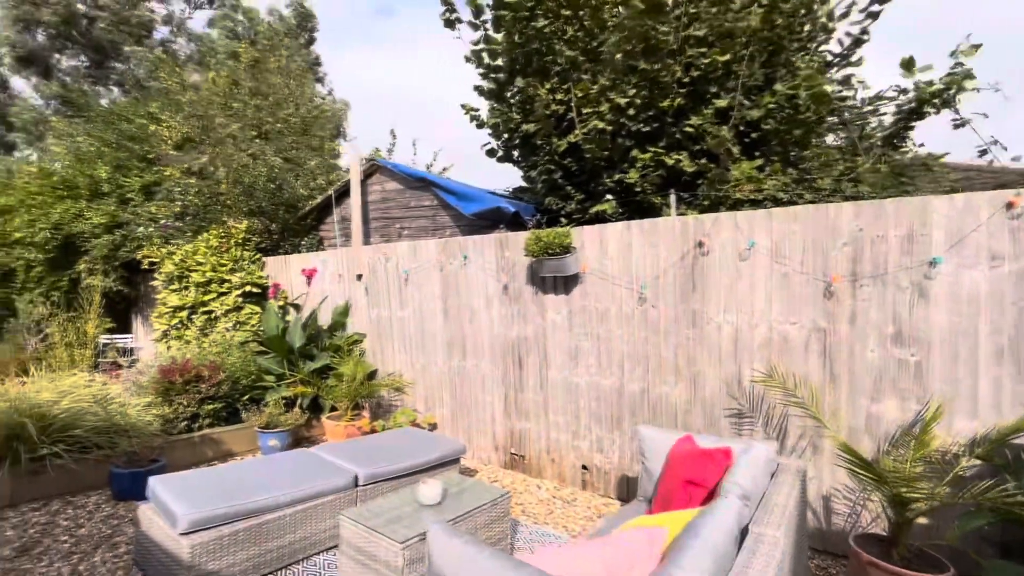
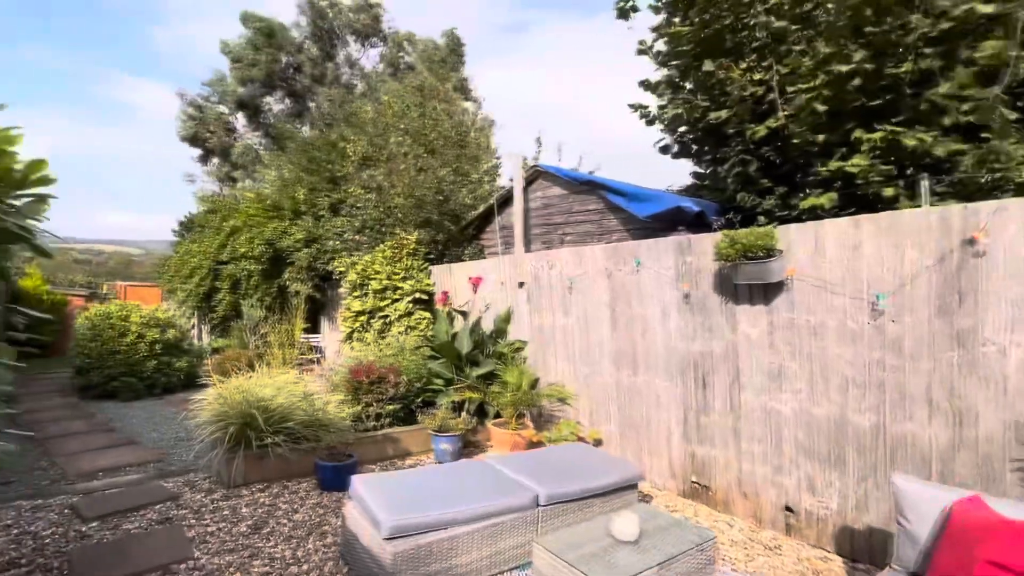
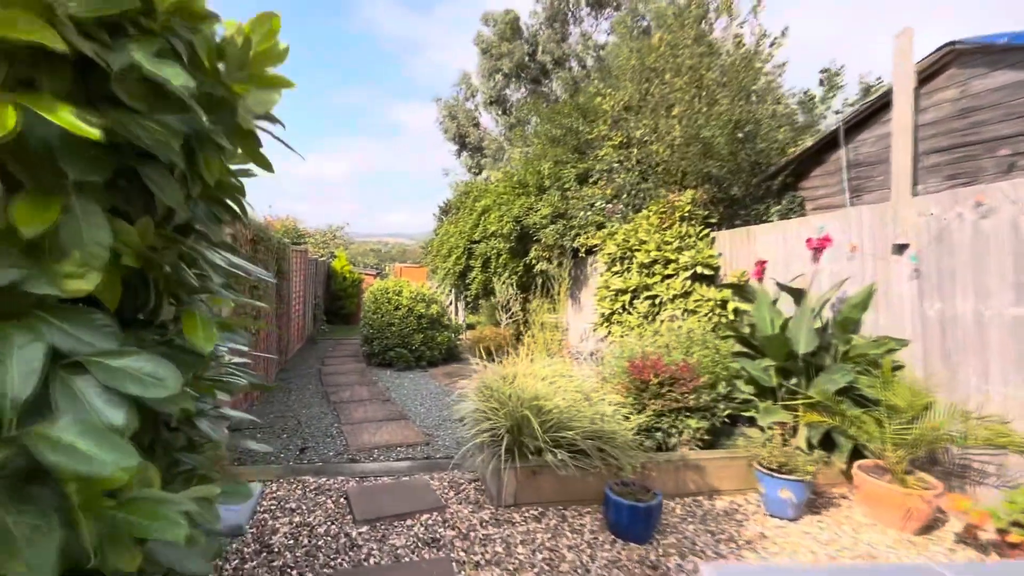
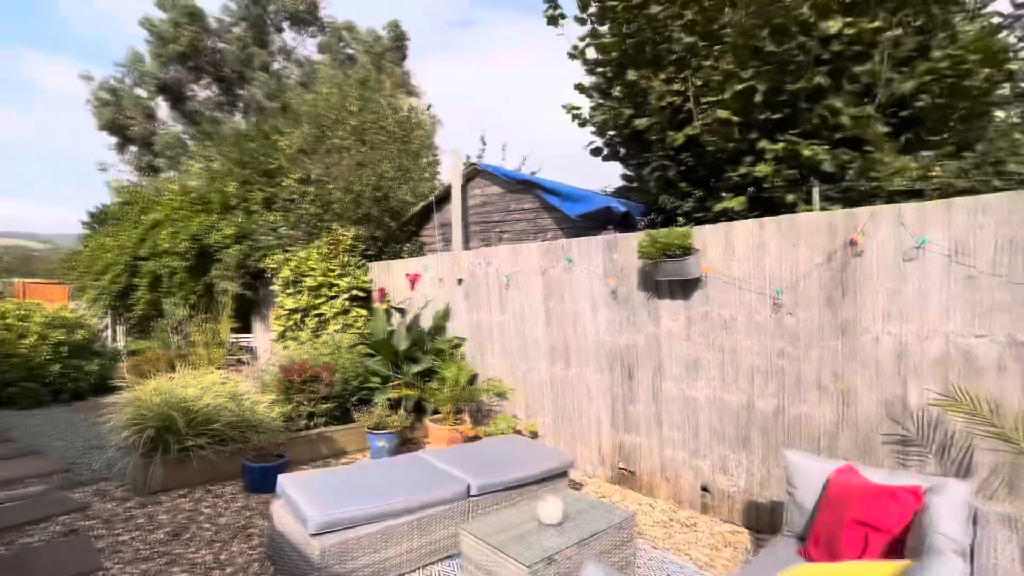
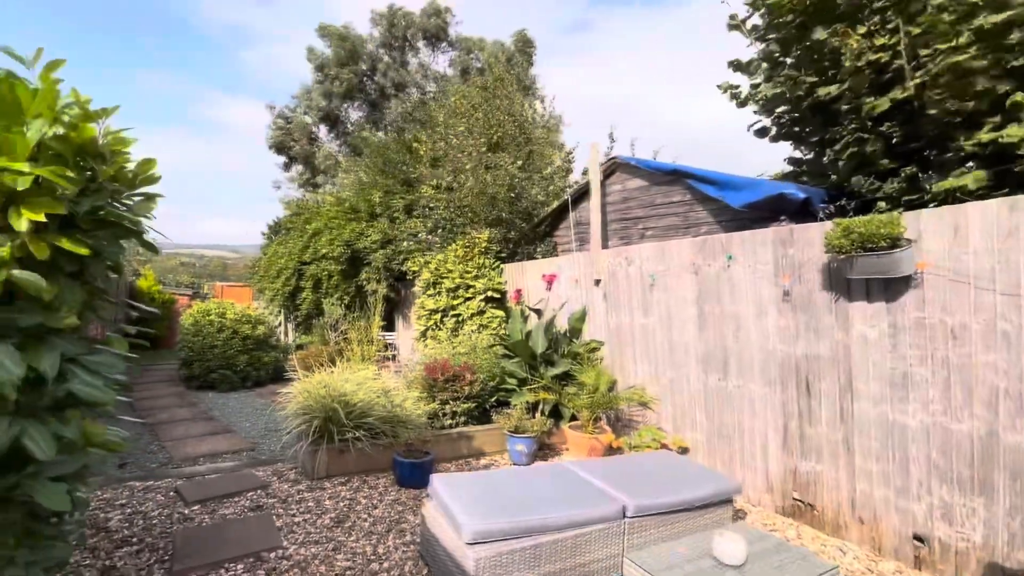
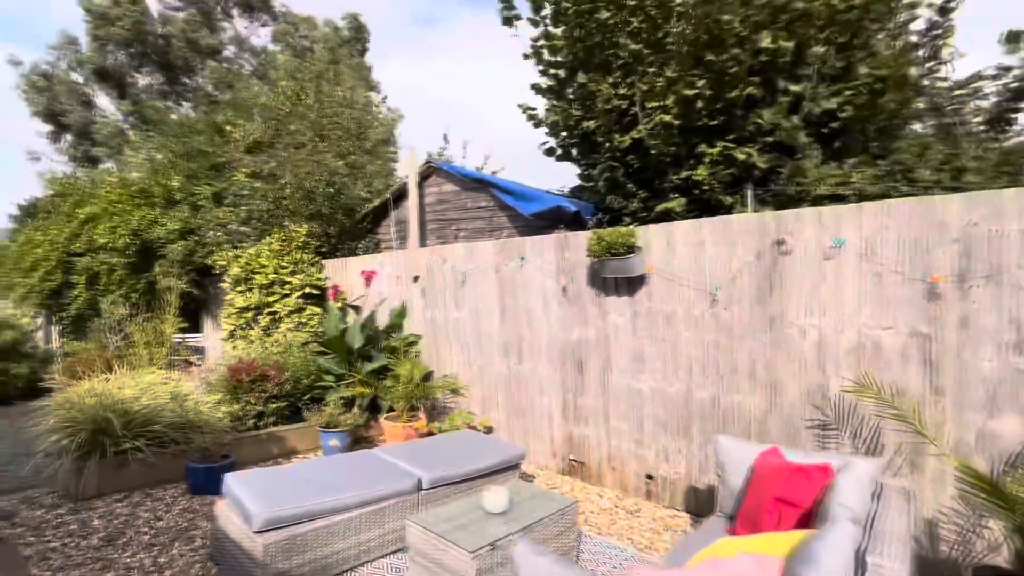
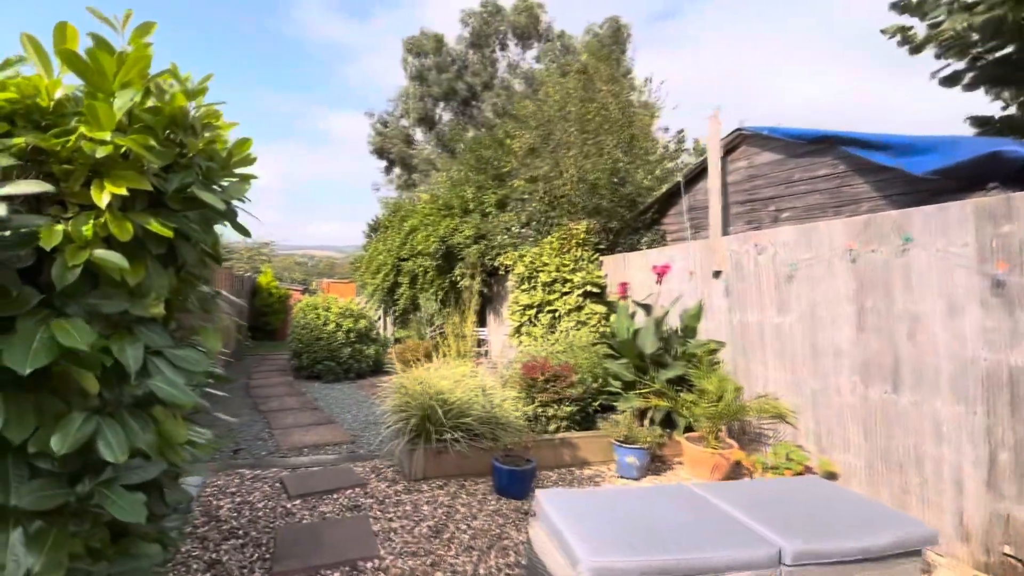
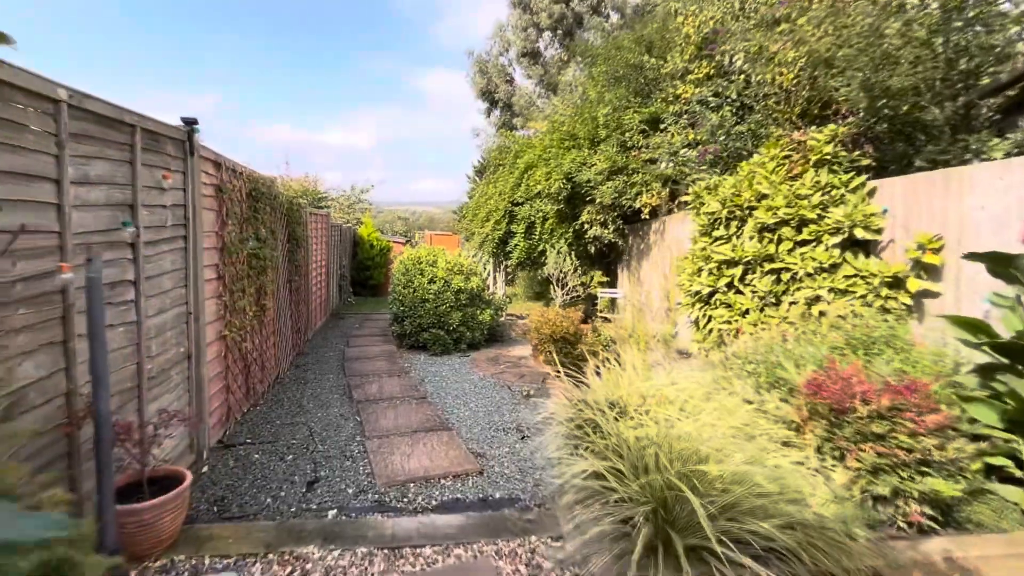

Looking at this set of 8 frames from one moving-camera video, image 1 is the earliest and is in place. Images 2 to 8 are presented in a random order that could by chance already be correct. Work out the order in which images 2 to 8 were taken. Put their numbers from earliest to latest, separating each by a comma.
6, 4, 2, 5, 7, 3, 8
